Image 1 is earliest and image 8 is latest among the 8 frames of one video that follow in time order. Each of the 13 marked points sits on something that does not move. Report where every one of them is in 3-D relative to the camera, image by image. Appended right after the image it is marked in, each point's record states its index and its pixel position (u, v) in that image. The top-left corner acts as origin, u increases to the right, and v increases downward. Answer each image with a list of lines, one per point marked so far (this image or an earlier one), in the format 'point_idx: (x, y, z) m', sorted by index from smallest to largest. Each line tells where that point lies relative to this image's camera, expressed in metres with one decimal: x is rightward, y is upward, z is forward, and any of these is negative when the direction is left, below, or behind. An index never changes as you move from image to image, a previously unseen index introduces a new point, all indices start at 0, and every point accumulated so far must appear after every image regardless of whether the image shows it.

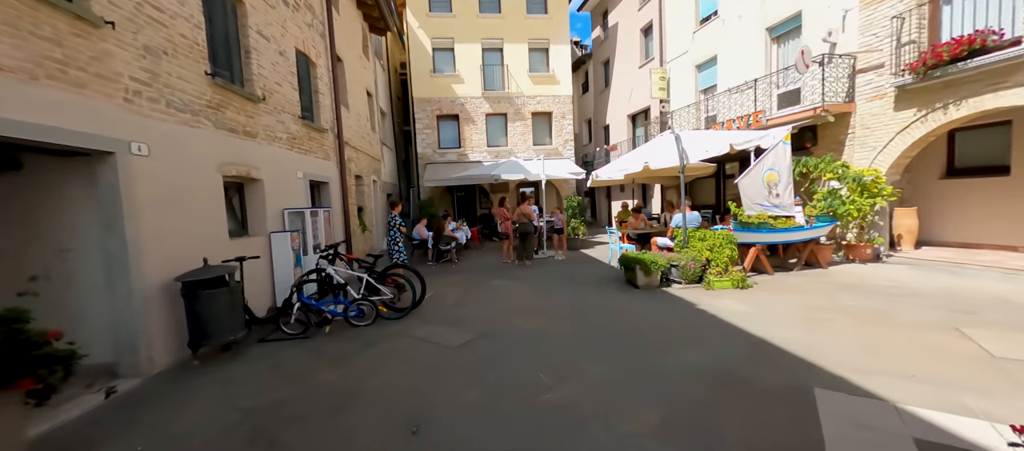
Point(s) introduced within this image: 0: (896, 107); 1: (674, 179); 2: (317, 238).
0: (+7.2, +2.2, +7.2) m
1: (+5.2, +1.5, +12.4) m
2: (-3.3, -0.2, +6.5) m
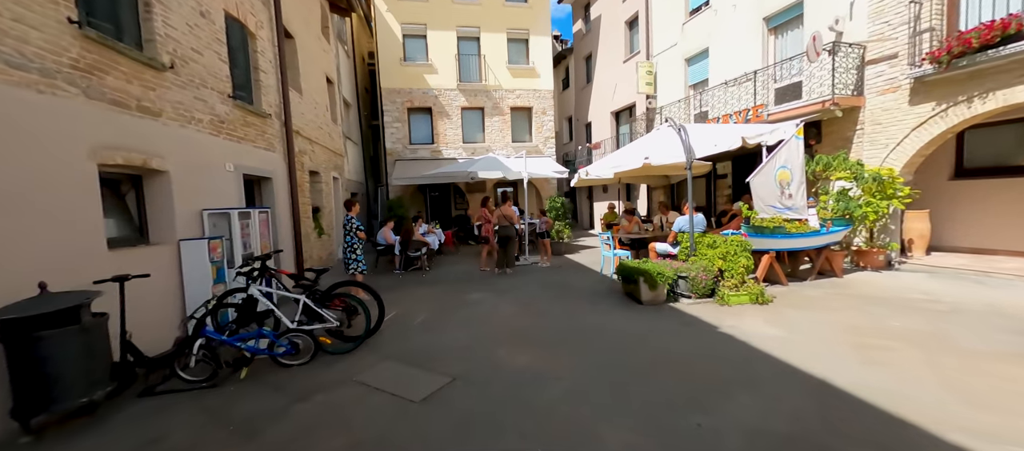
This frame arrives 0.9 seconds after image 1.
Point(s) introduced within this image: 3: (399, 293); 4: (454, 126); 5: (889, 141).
0: (+6.9, +2.1, +6.6) m
1: (+4.6, +1.4, +11.6) m
2: (-3.6, -0.3, +5.3) m
3: (-1.9, -1.2, +6.6) m
4: (-2.2, +3.7, +14.4) m
5: (+6.8, +1.5, +6.9) m
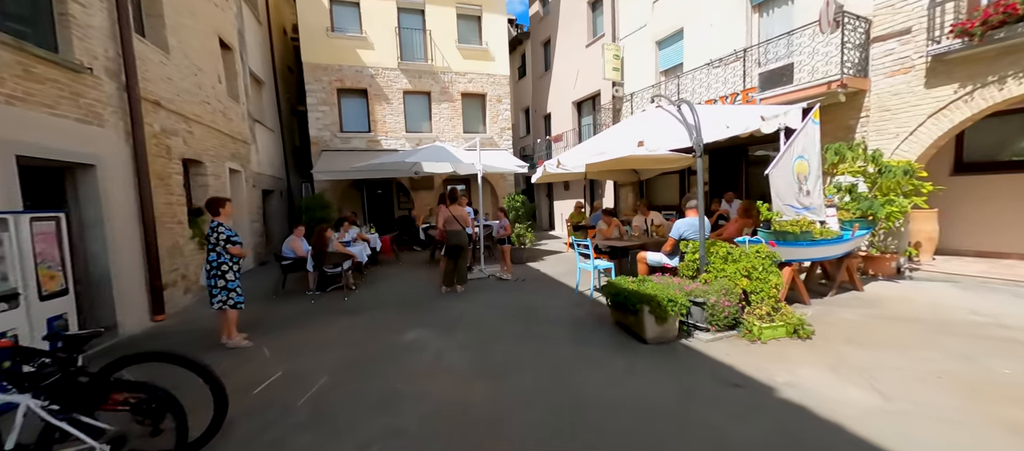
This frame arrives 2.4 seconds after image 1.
0: (+6.2, +2.1, +5.7) m
1: (+3.3, +1.4, +10.4) m
2: (-4.0, -0.4, +3.1) m
3: (-2.5, -1.3, +4.6) m
4: (-3.8, +3.6, +12.3) m
5: (+6.1, +1.5, +6.0) m
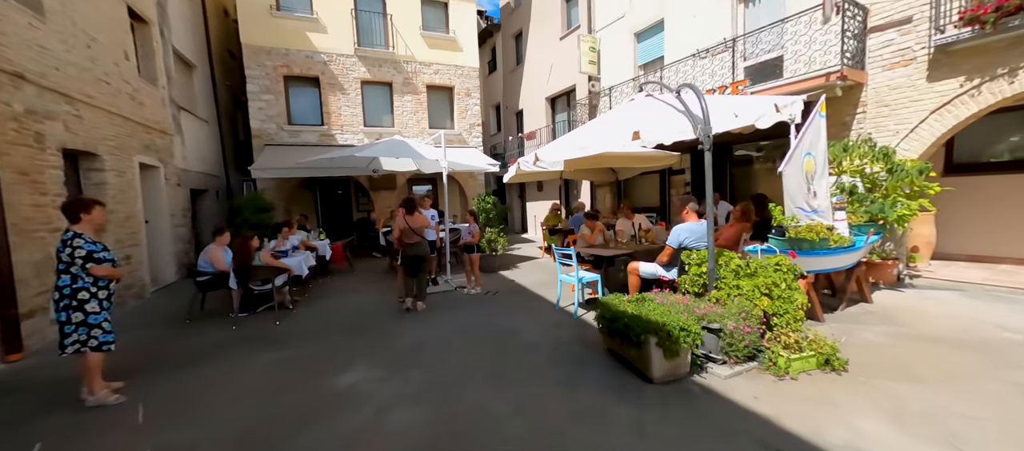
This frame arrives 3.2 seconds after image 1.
0: (+5.8, +2.0, +5.3) m
1: (+2.5, +1.3, +9.8) m
2: (-4.2, -0.5, +1.9) m
3: (-2.8, -1.3, +3.5) m
4: (-4.6, +3.5, +11.1) m
5: (+5.6, +1.4, +5.6) m
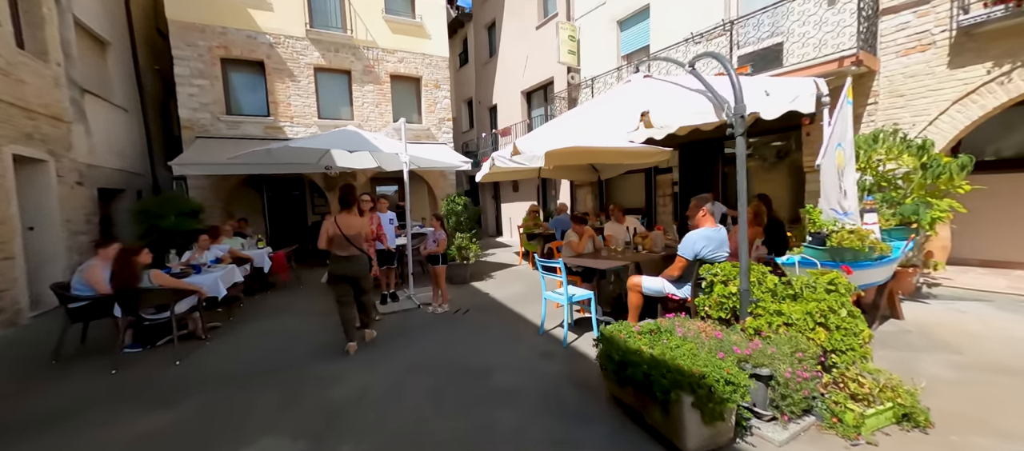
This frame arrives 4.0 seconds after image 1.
0: (+5.5, +2.0, +4.7) m
1: (+1.9, +1.2, +9.0) m
2: (-4.2, -0.6, +0.7) m
3: (-3.0, -1.4, +2.4) m
4: (-5.4, +3.4, +9.9) m
5: (+5.3, +1.4, +5.0) m
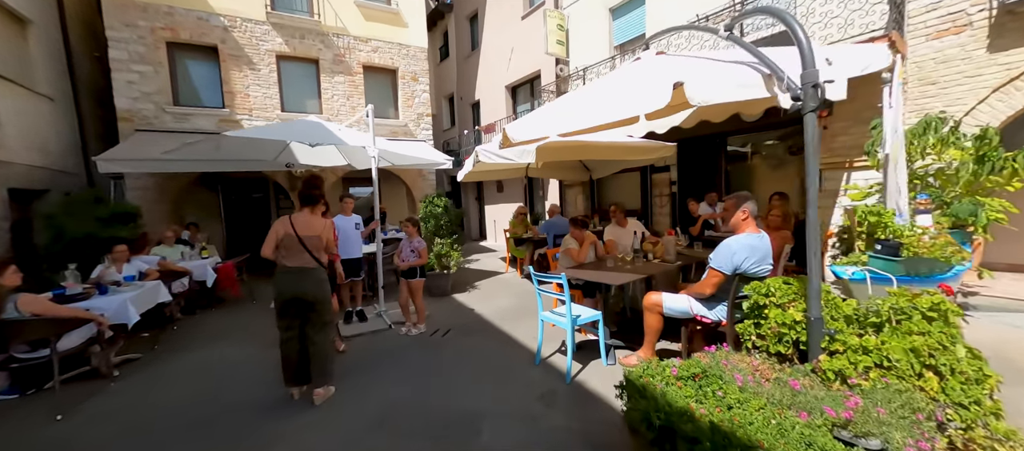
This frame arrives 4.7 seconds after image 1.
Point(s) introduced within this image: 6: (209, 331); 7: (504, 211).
0: (+5.3, +2.0, +4.2) m
1: (+1.6, +1.2, +8.3) m
2: (-4.2, -0.6, -0.3) m
3: (-3.0, -1.5, +1.5) m
4: (-5.7, +3.3, +8.9) m
5: (+5.1, +1.4, +4.5) m
6: (-3.8, -1.3, +4.8) m
7: (-0.3, +0.5, +11.9) m
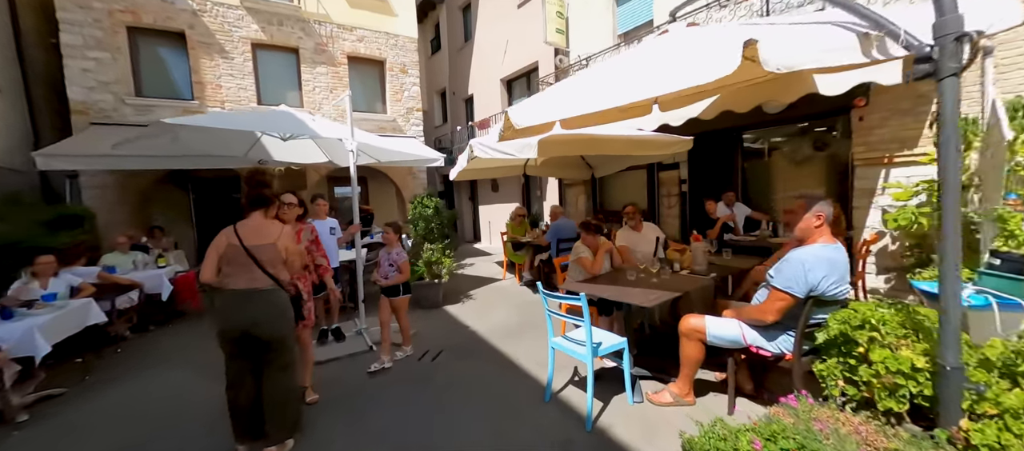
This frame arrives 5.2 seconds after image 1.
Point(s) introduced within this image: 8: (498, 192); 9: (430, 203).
0: (+5.3, +2.0, +3.7) m
1: (+1.5, +1.1, +7.7) m
2: (-4.1, -0.7, -1.0) m
3: (-2.9, -1.5, +0.8) m
4: (-5.8, +3.2, +8.2) m
5: (+5.1, +1.3, +4.0) m
6: (-3.8, -1.4, +4.1) m
7: (-0.4, +0.4, +11.3) m
8: (-0.4, +1.0, +11.3) m
9: (-1.4, +0.4, +6.6) m
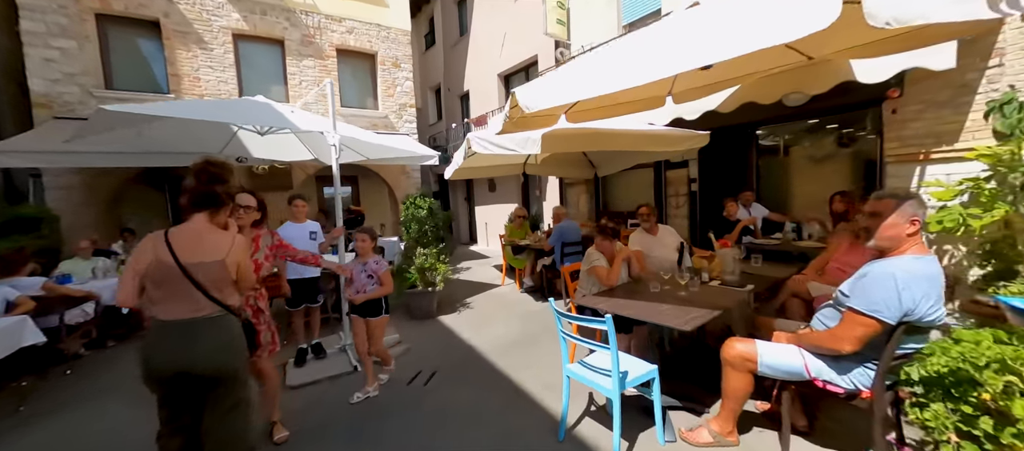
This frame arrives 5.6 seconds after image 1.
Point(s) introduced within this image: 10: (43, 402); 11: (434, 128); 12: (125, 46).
0: (+5.3, +1.9, +3.3) m
1: (+1.5, +1.1, +7.3) m
2: (-4.0, -0.7, -1.5) m
3: (-2.8, -1.6, +0.3) m
4: (-5.8, +3.2, +7.6) m
5: (+5.2, +1.3, +3.6) m
6: (-3.8, -1.4, +3.7) m
7: (-0.5, +0.4, +10.9) m
8: (-0.5, +1.0, +10.9) m
9: (-1.4, +0.3, +6.1) m
10: (-3.8, -1.4, +3.1) m
11: (-2.8, +3.5, +13.7) m
12: (-7.1, +3.3, +7.1) m
